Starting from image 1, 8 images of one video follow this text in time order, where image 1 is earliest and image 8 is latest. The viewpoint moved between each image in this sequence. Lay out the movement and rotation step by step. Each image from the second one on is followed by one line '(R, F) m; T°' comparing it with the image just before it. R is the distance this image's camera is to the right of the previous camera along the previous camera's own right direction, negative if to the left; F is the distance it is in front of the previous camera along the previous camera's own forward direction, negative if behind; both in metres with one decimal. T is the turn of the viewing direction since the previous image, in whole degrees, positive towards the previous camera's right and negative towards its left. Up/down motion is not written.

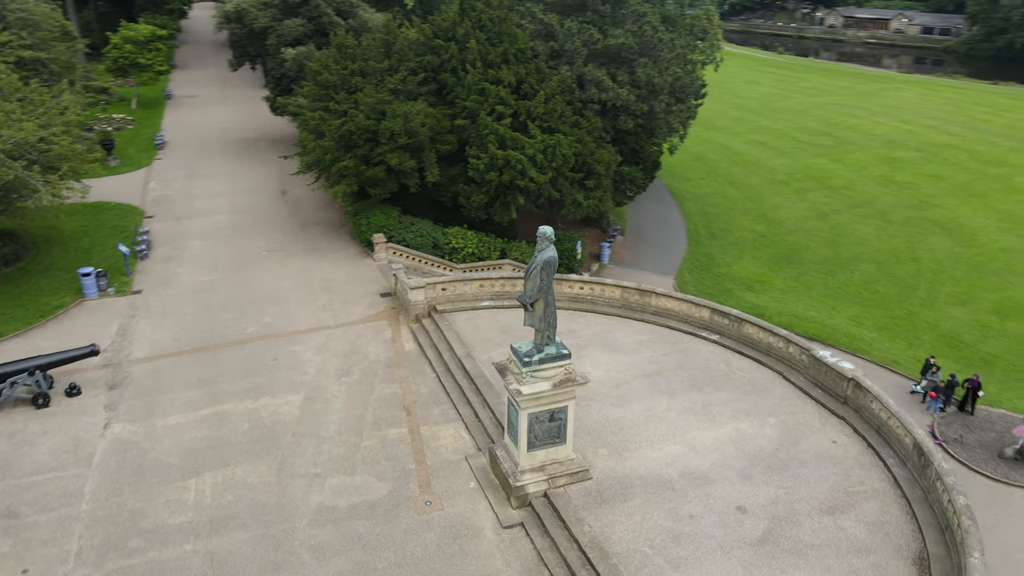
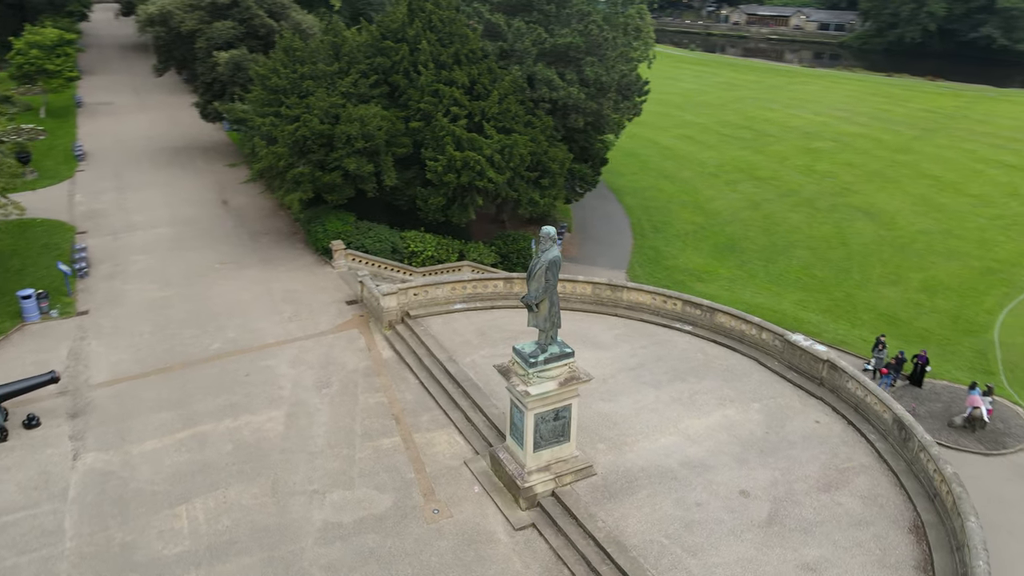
(-1.6, +0.1) m; +6°
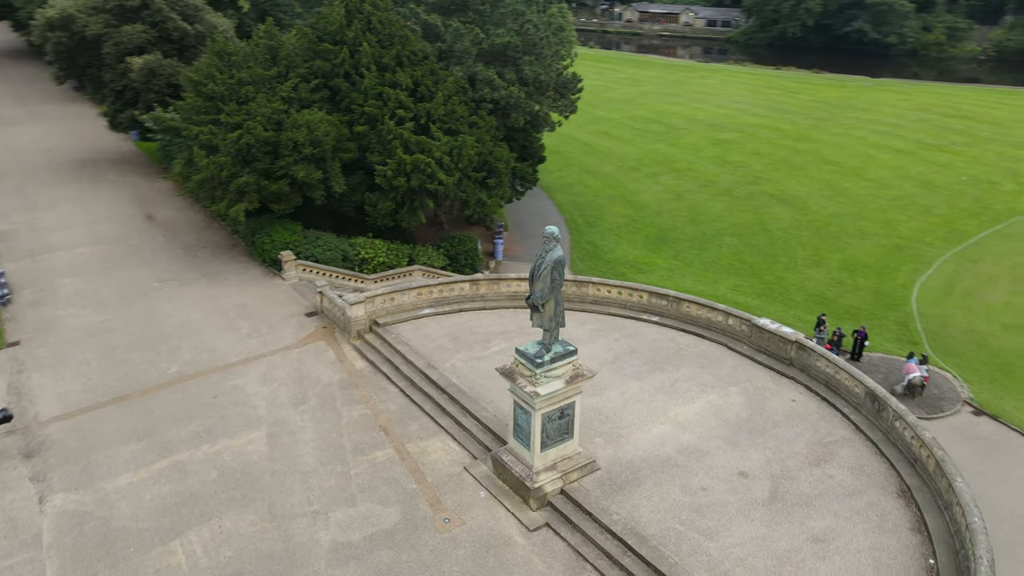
(-1.9, +0.2) m; +7°
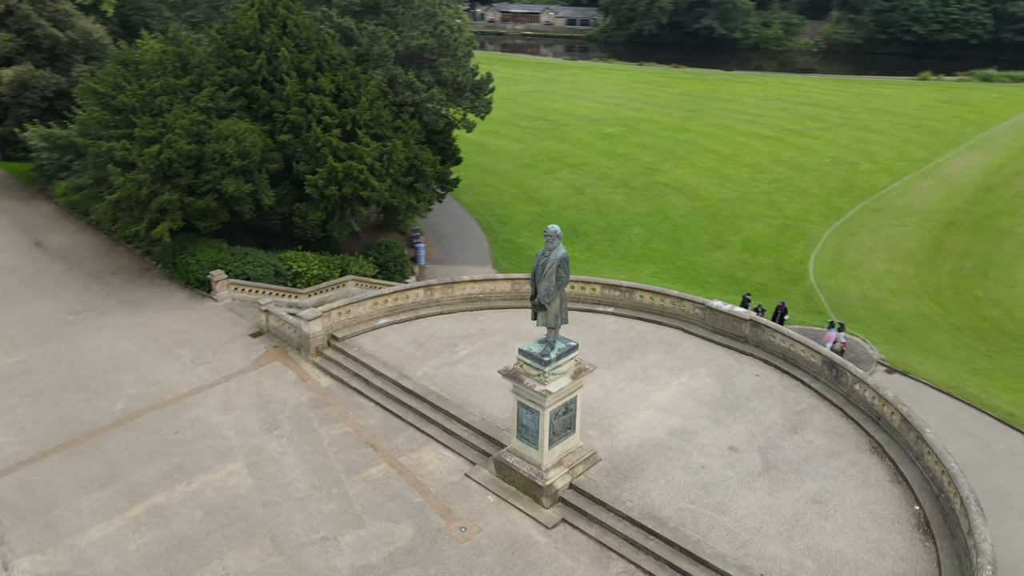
(-2.5, +0.2) m; +10°
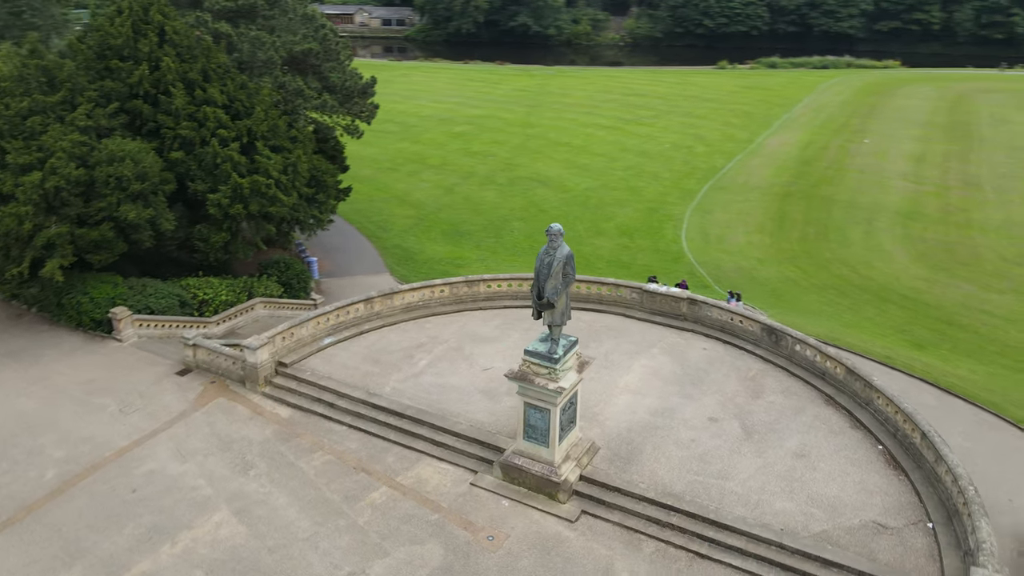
(-3.4, +0.4) m; +13°
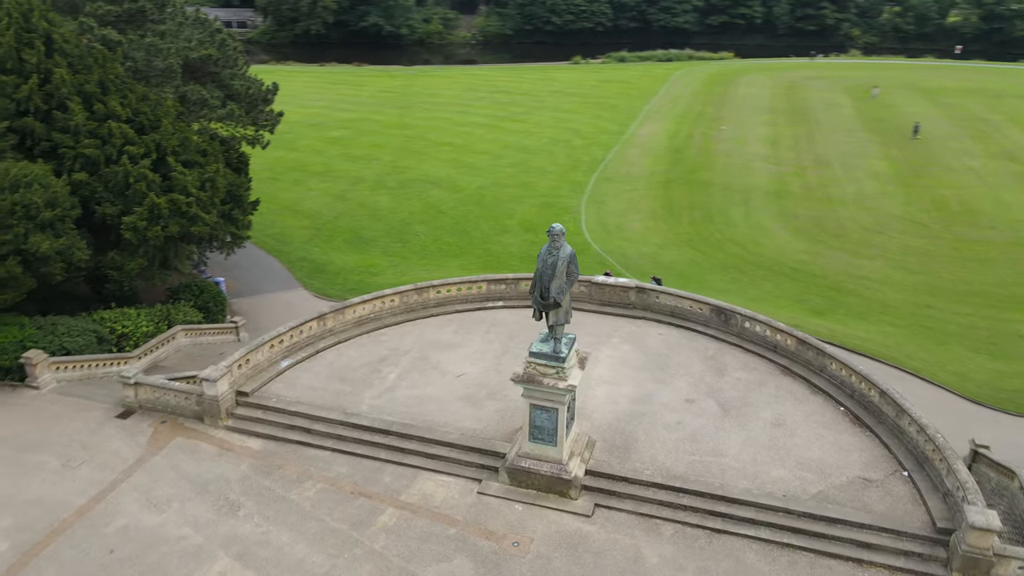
(-2.8, +0.4) m; +11°
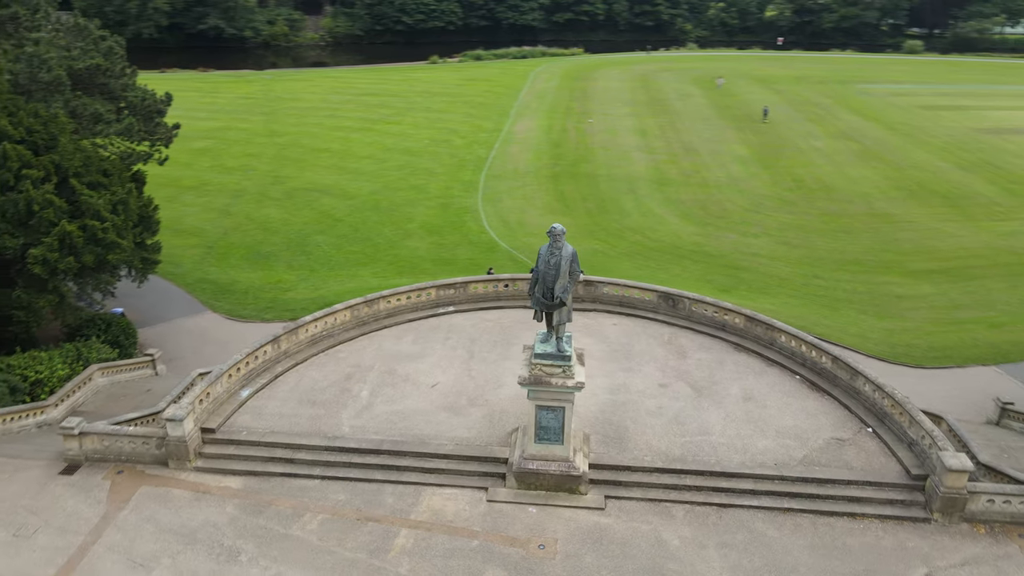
(-2.8, +0.4) m; +11°
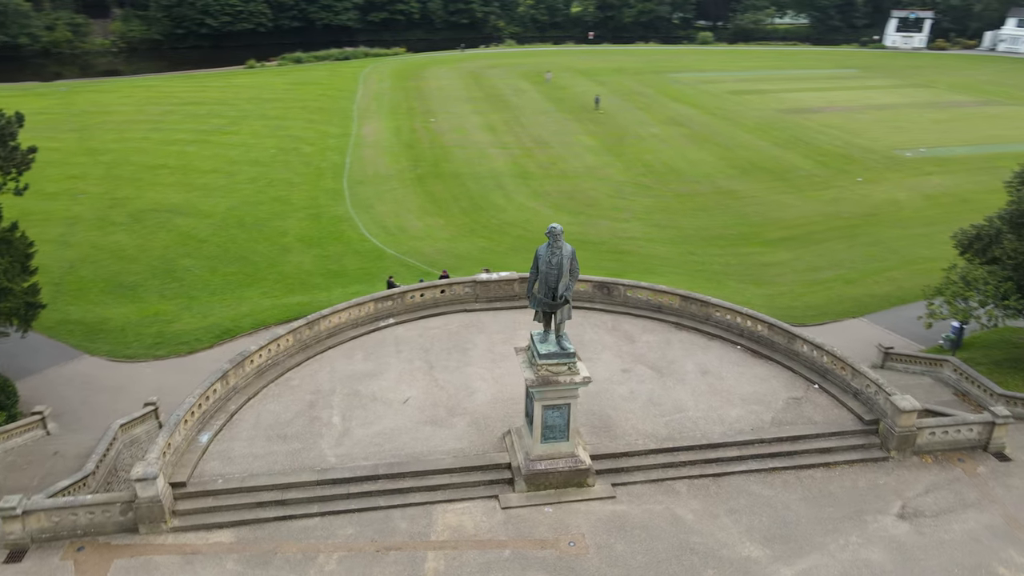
(-3.3, +0.5) m; +13°
